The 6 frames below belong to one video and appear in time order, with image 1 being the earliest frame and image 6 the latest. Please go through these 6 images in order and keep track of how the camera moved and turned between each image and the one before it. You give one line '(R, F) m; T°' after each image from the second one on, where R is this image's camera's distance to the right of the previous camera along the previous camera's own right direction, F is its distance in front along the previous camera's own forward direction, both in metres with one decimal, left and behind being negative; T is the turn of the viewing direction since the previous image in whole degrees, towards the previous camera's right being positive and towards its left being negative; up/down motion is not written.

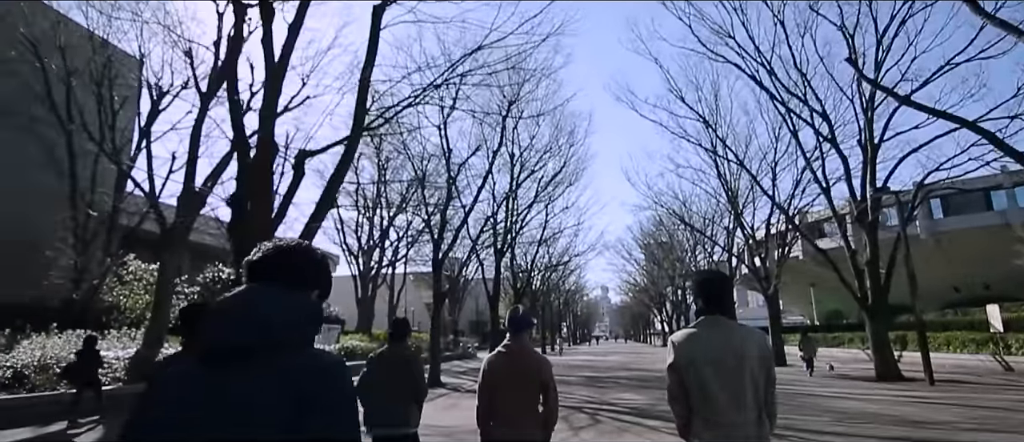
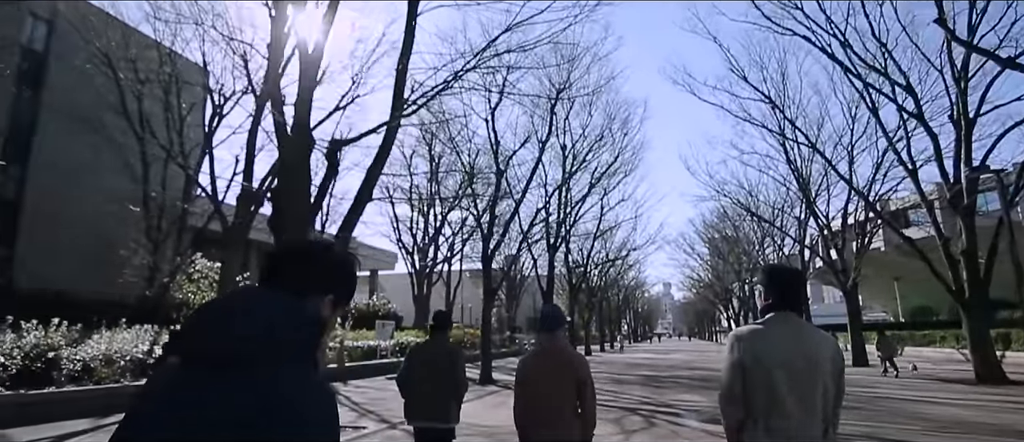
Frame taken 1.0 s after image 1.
(+0.3, +0.7) m; -6°
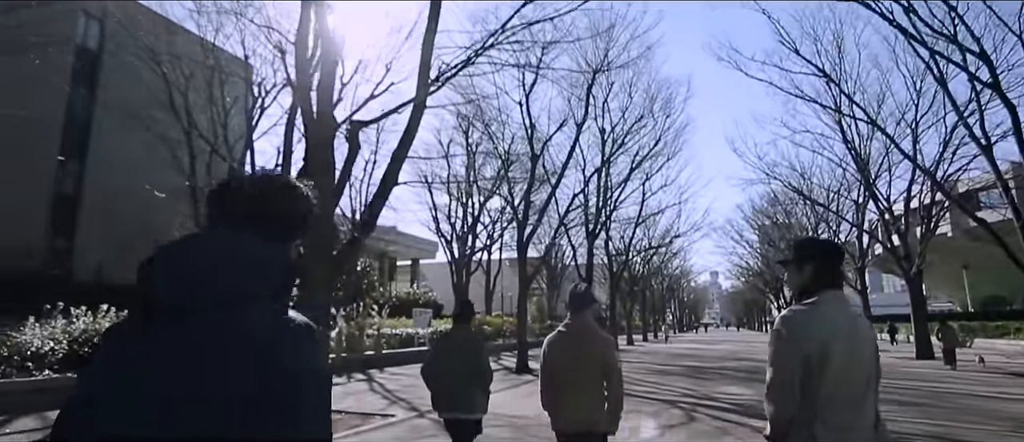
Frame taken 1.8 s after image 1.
(+0.2, +0.5) m; -5°
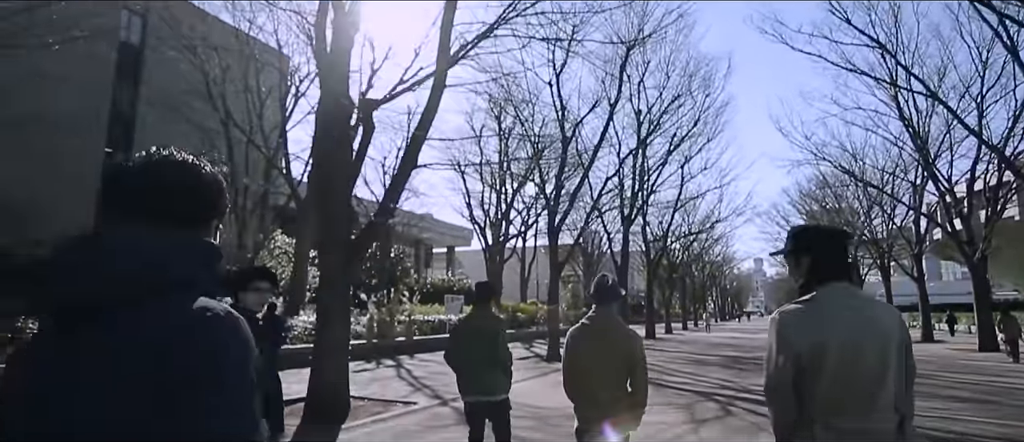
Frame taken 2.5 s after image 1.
(+0.3, +0.5) m; -4°
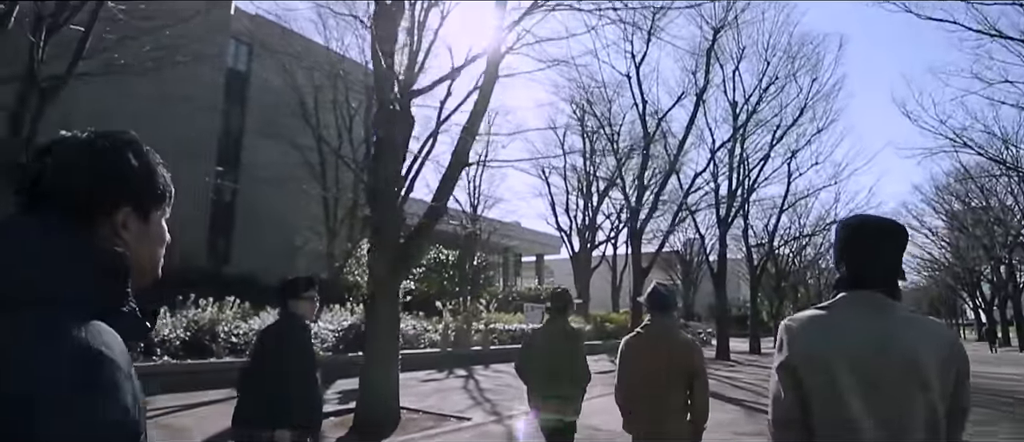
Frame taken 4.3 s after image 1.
(+0.6, +1.0) m; -10°
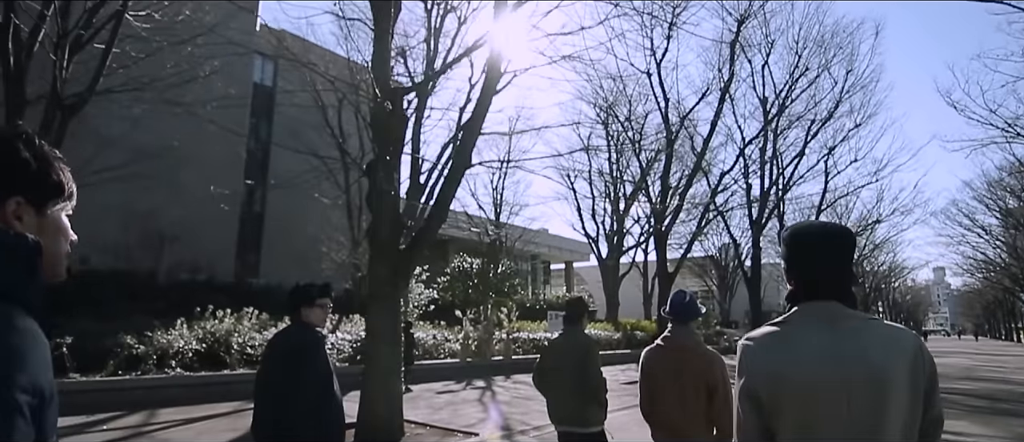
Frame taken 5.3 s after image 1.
(+0.4, +0.5) m; -3°
